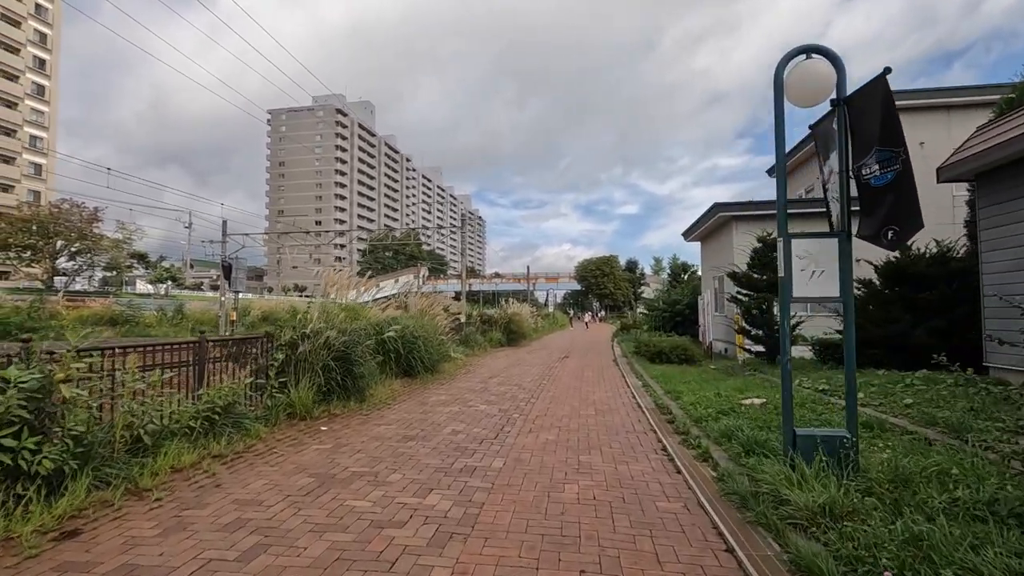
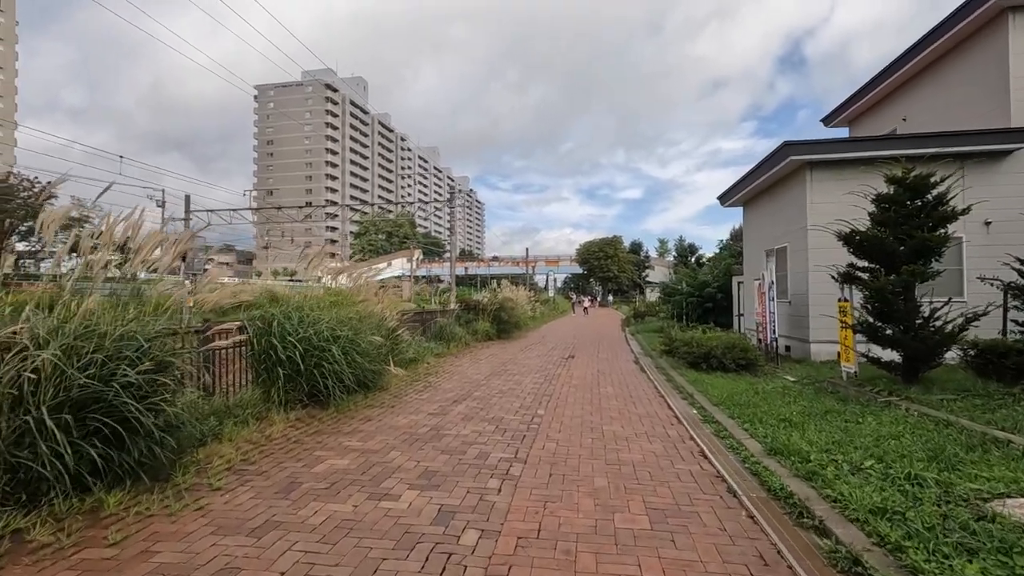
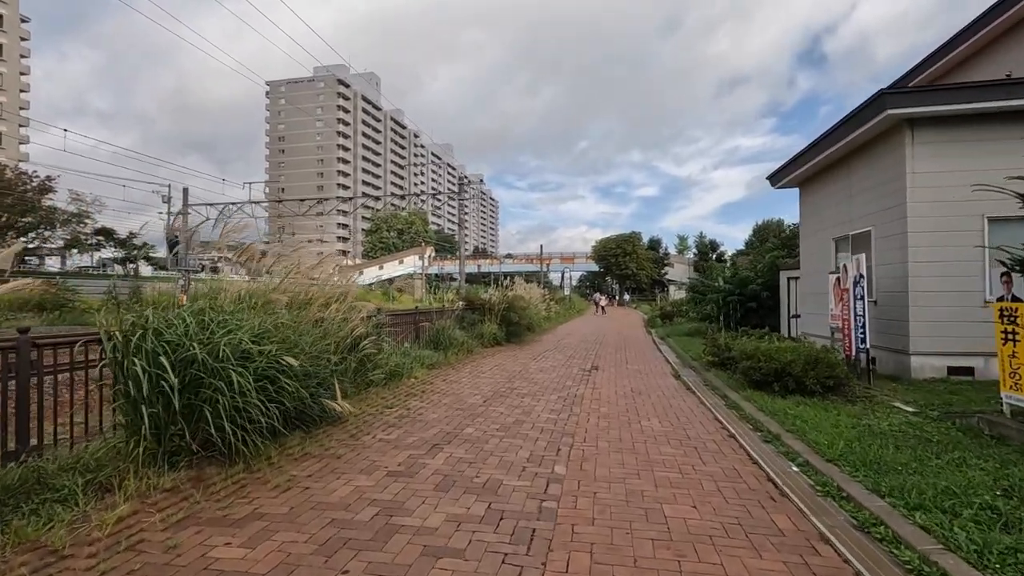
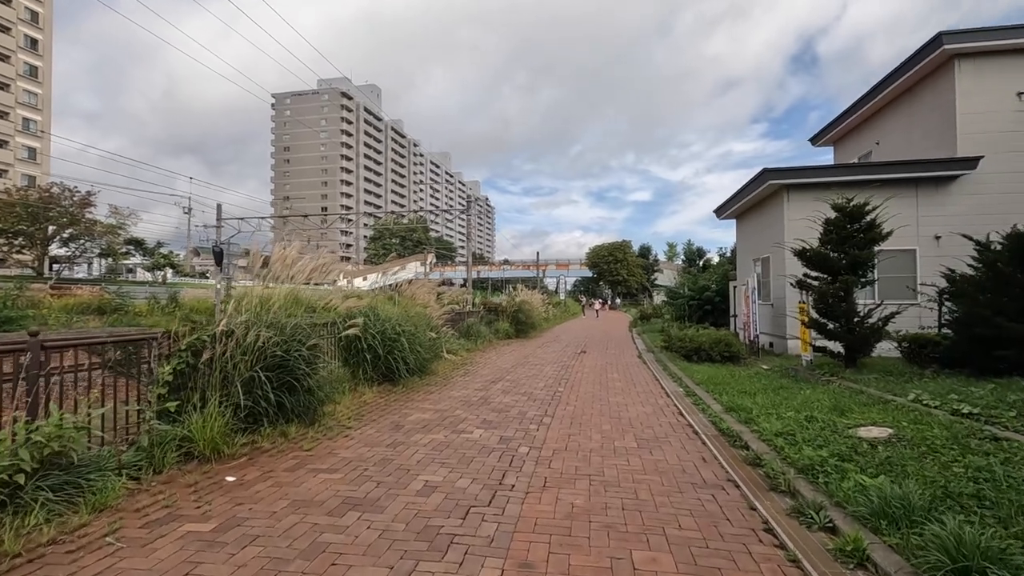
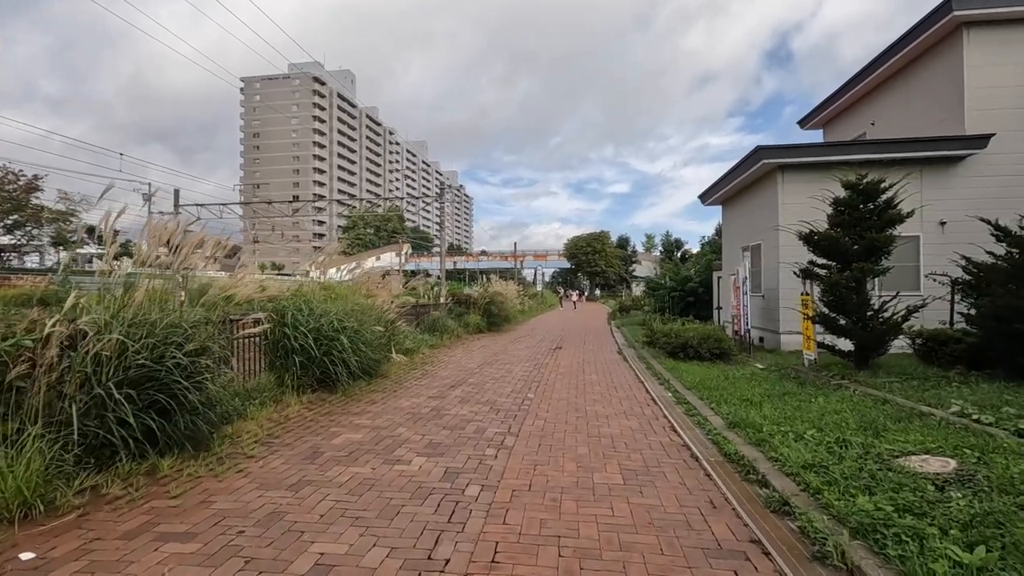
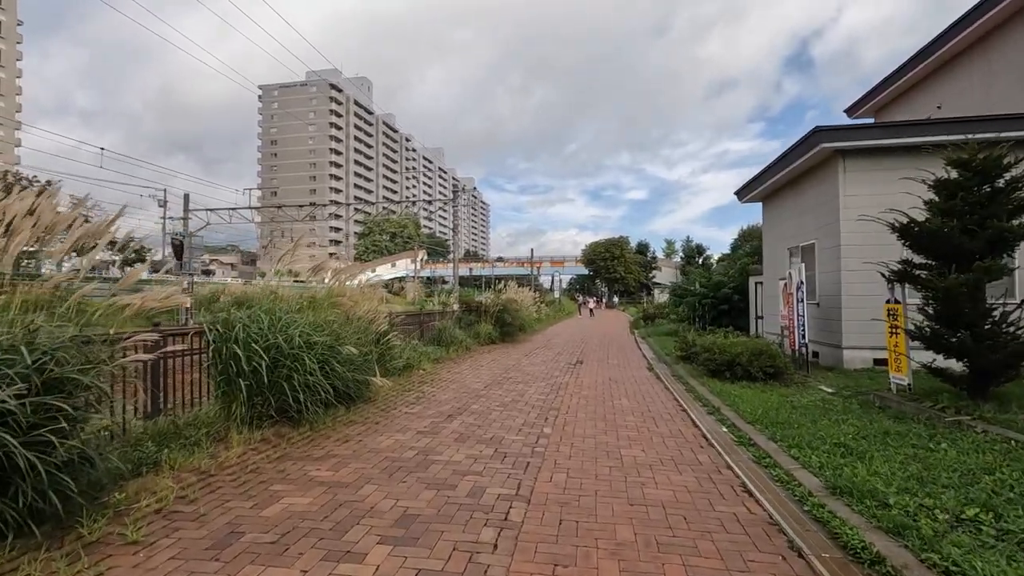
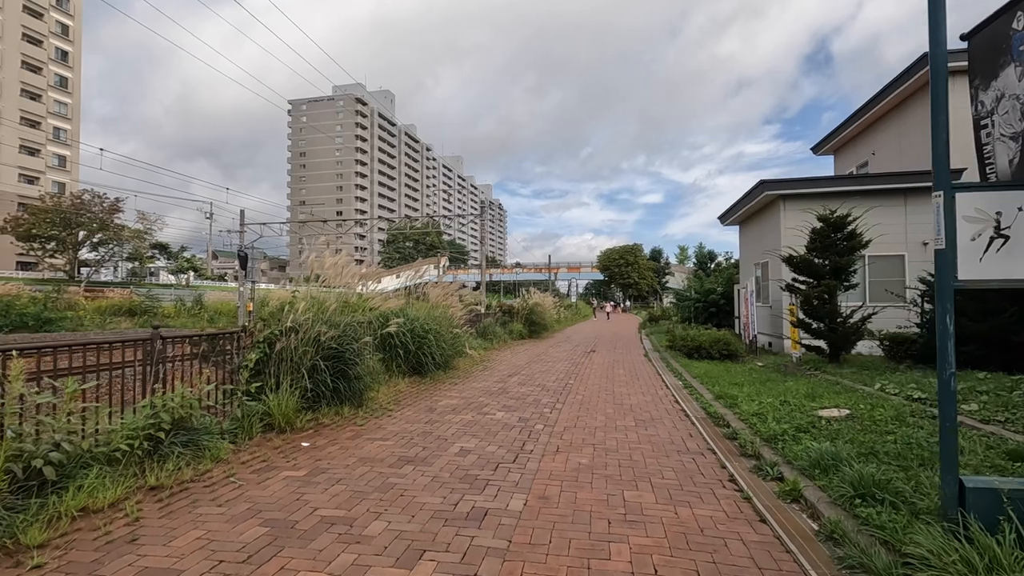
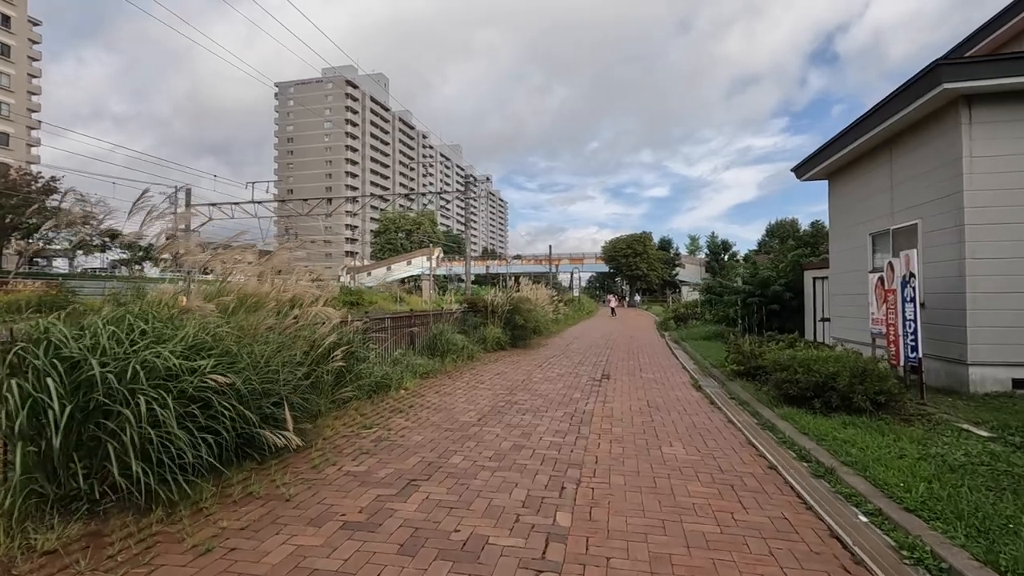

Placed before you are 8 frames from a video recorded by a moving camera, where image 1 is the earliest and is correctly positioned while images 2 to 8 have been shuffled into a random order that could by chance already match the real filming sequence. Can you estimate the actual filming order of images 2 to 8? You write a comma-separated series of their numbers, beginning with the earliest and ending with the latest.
7, 4, 5, 2, 6, 3, 8
